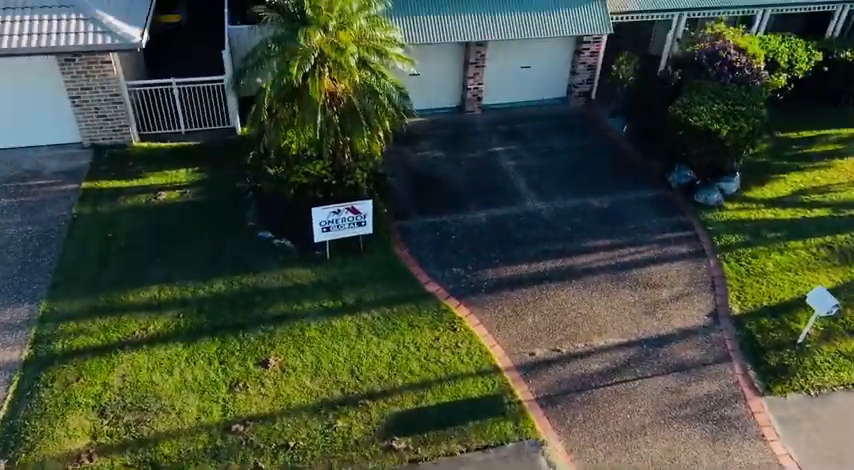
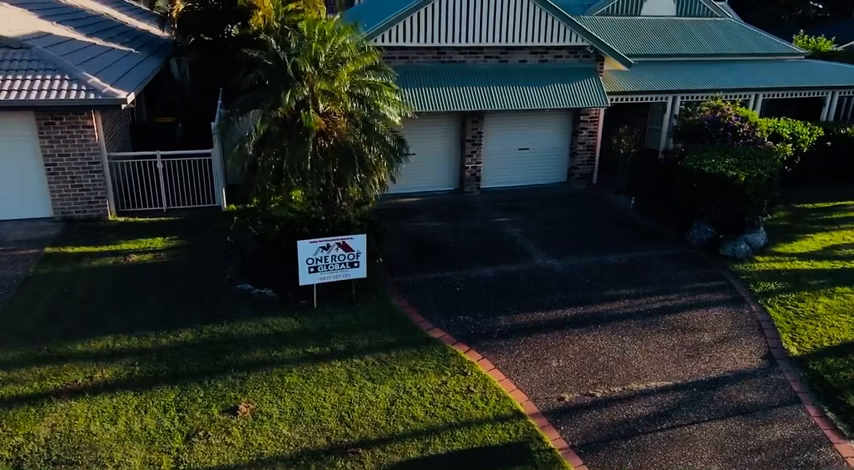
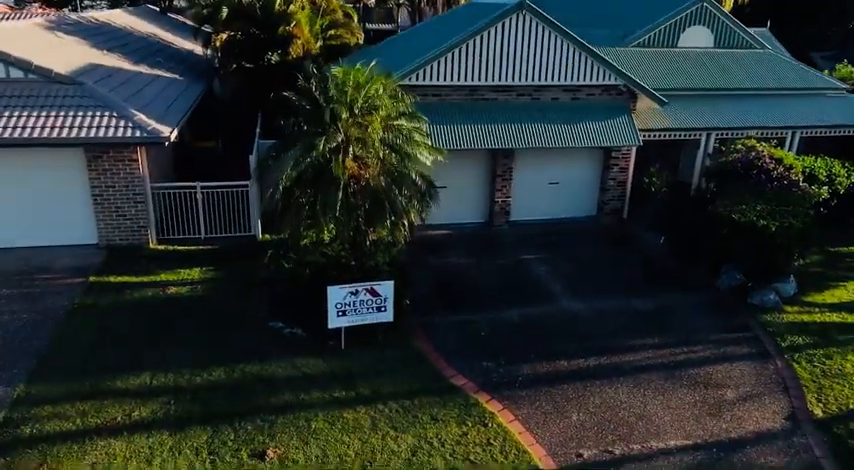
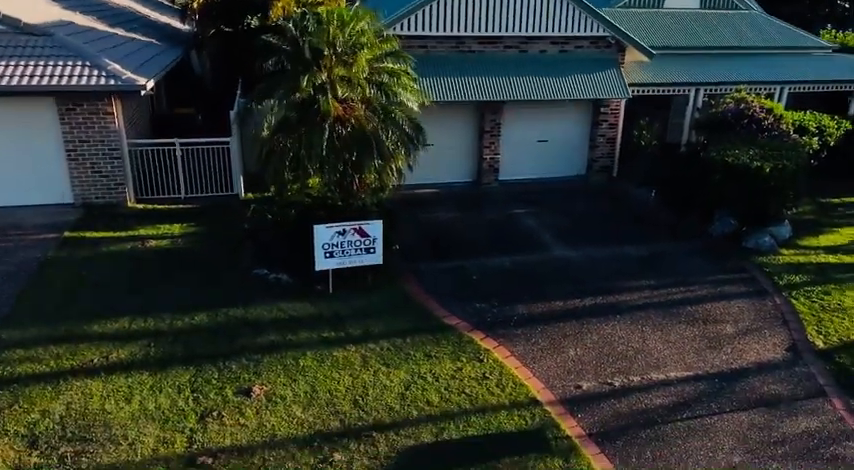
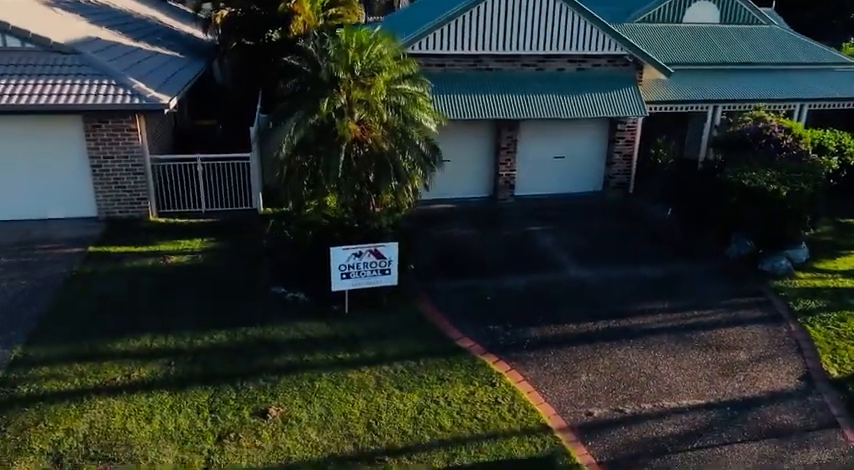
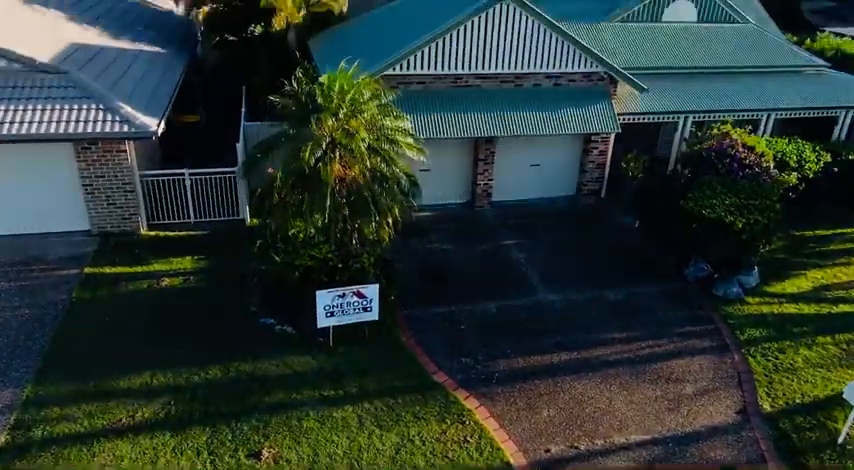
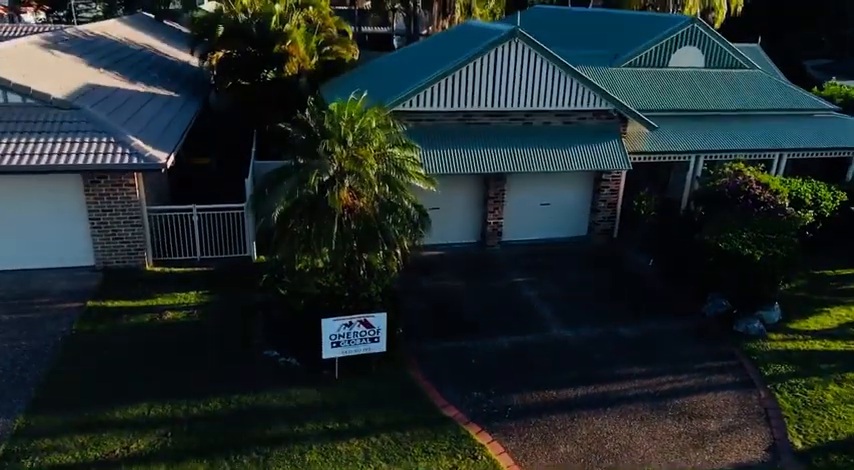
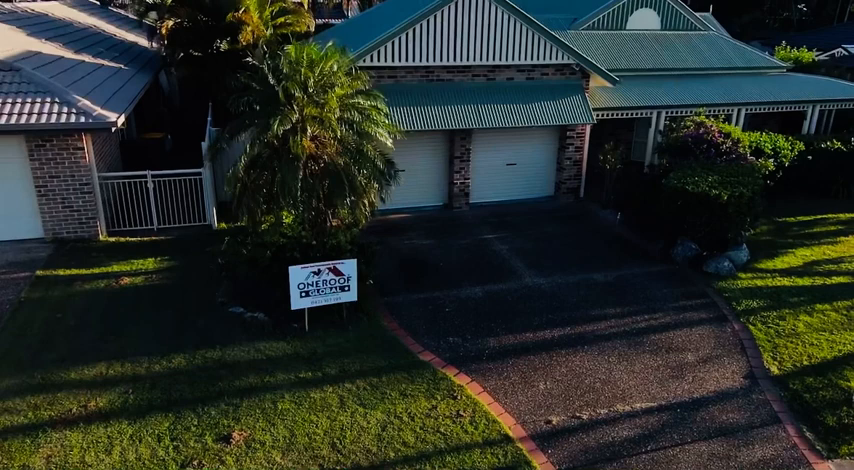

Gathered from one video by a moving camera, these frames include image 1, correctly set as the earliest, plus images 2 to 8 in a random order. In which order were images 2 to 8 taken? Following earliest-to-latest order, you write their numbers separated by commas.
6, 7, 3, 5, 4, 2, 8
